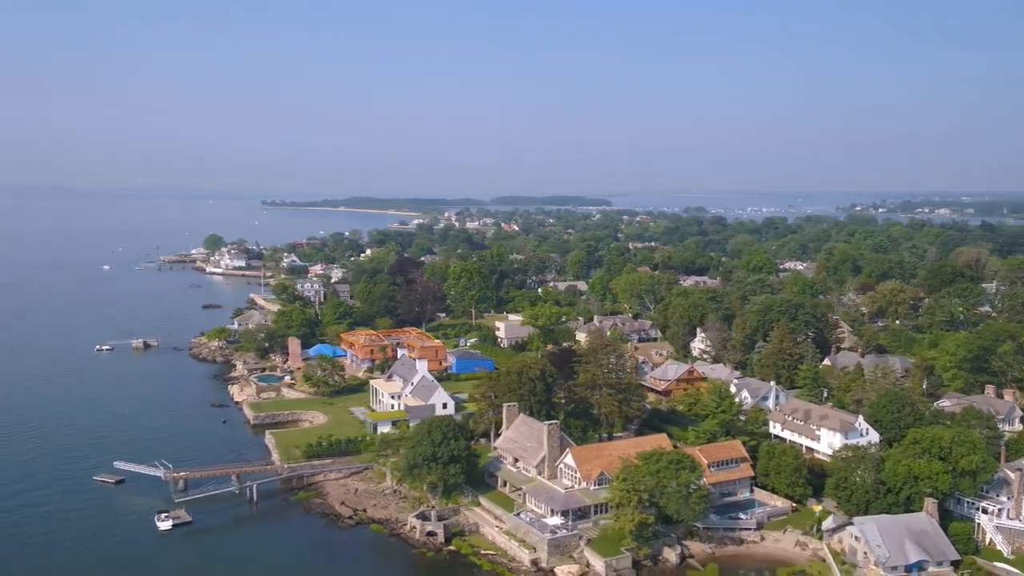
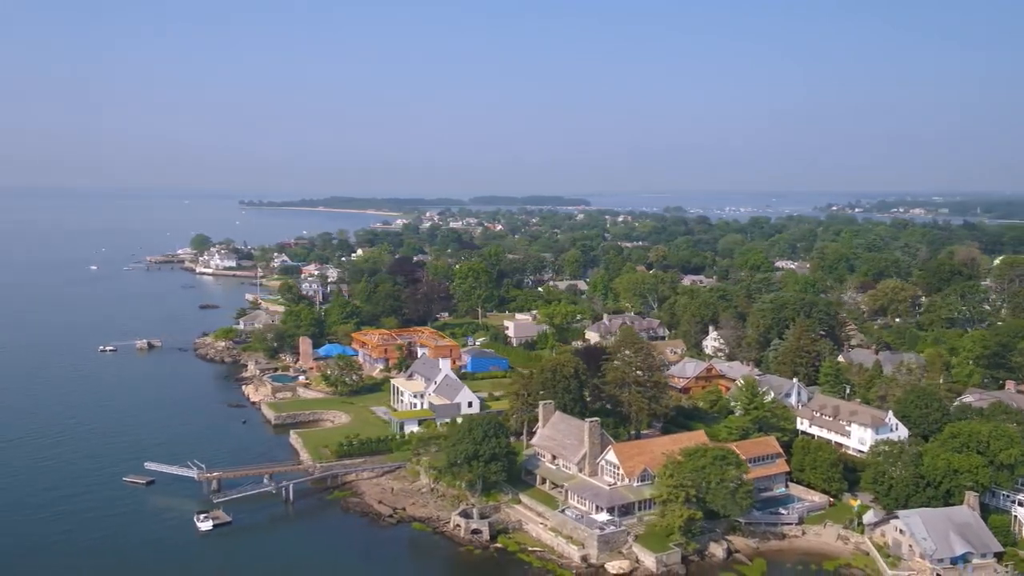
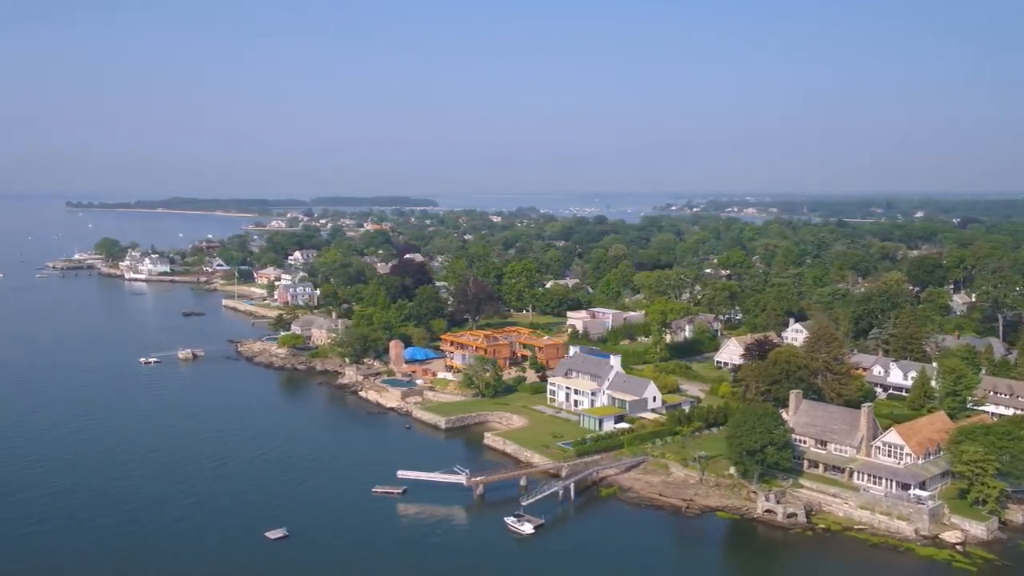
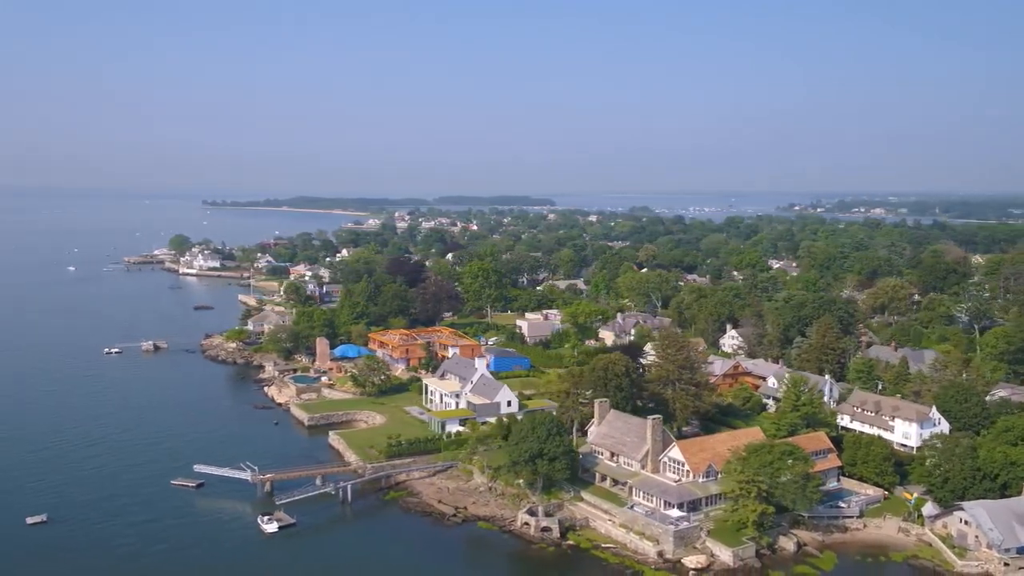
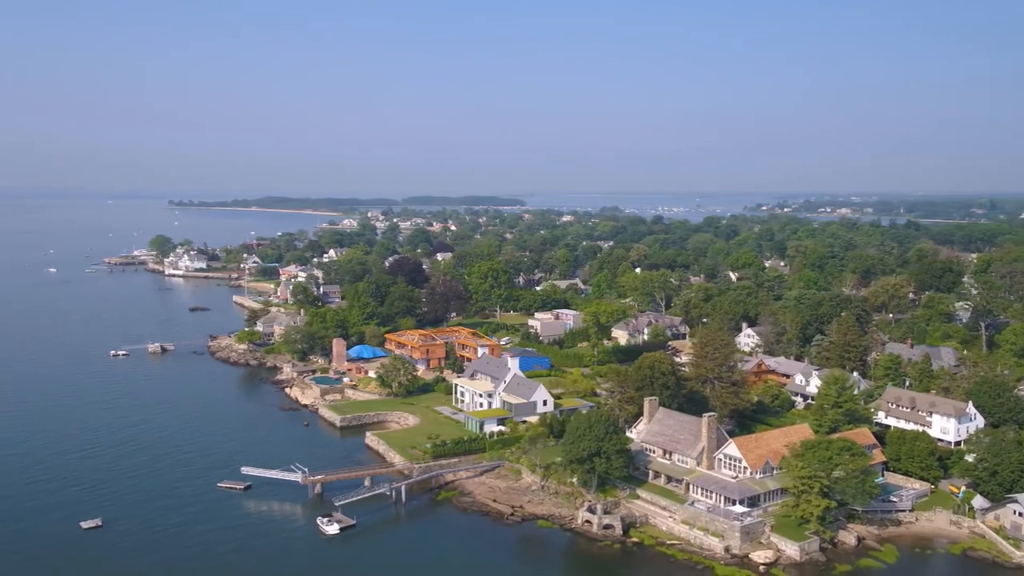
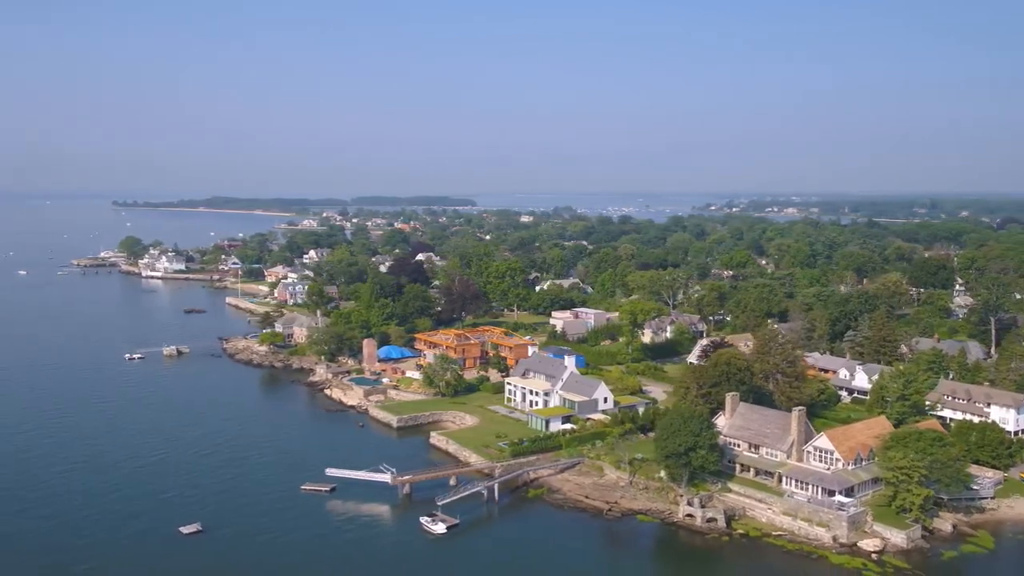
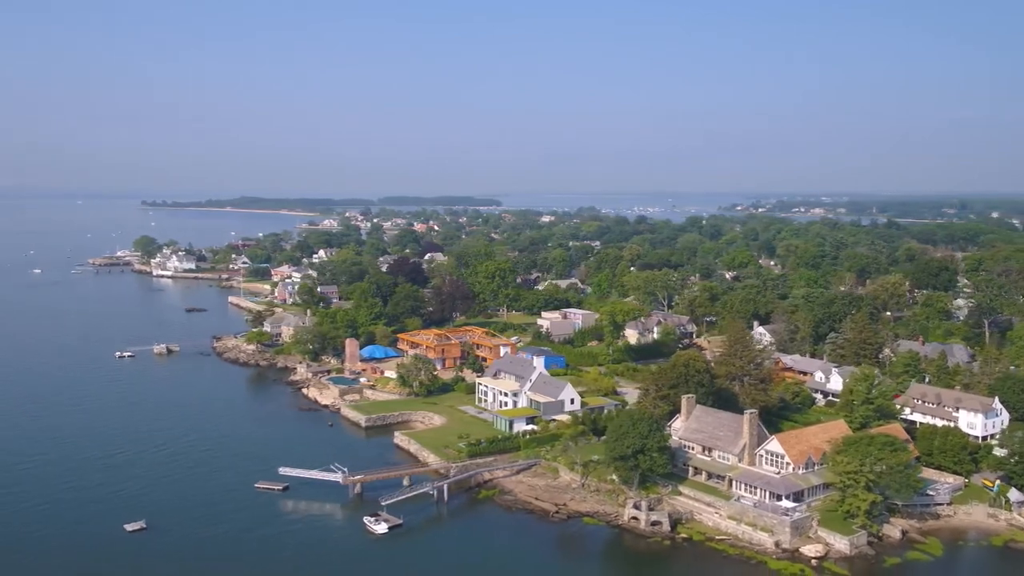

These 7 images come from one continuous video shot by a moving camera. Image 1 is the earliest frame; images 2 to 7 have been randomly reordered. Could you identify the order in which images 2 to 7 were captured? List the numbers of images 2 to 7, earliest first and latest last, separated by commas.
2, 4, 5, 7, 6, 3
